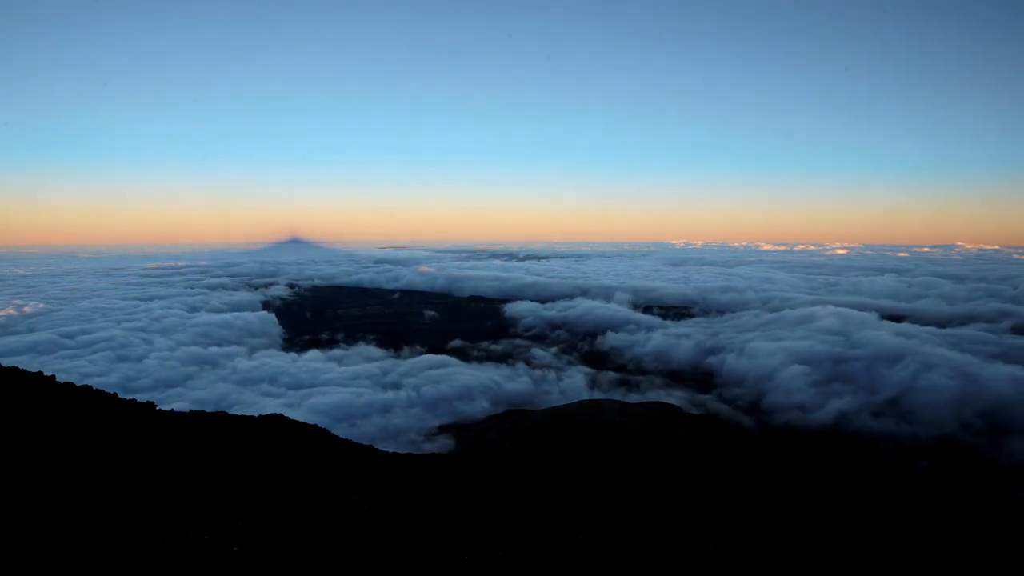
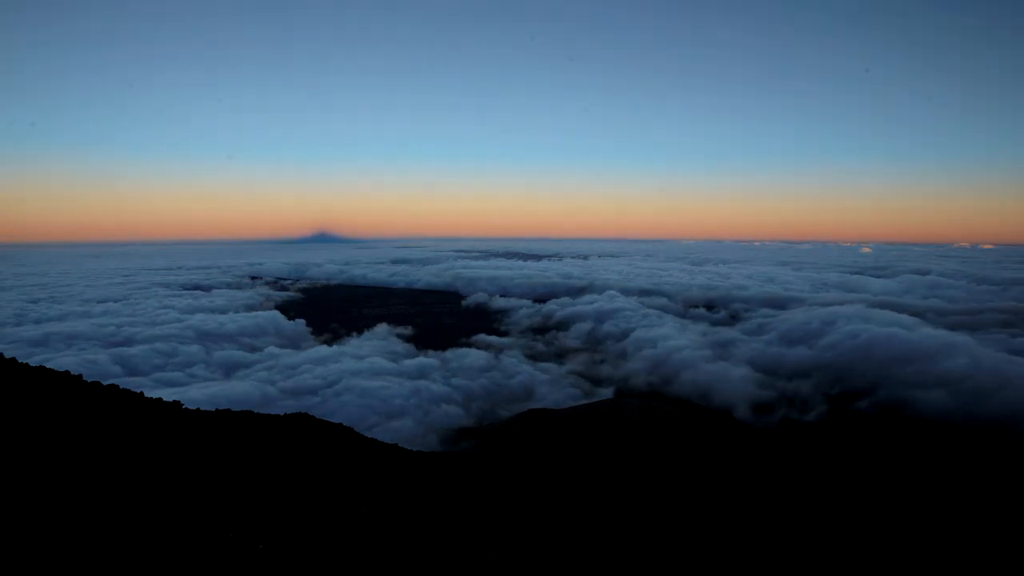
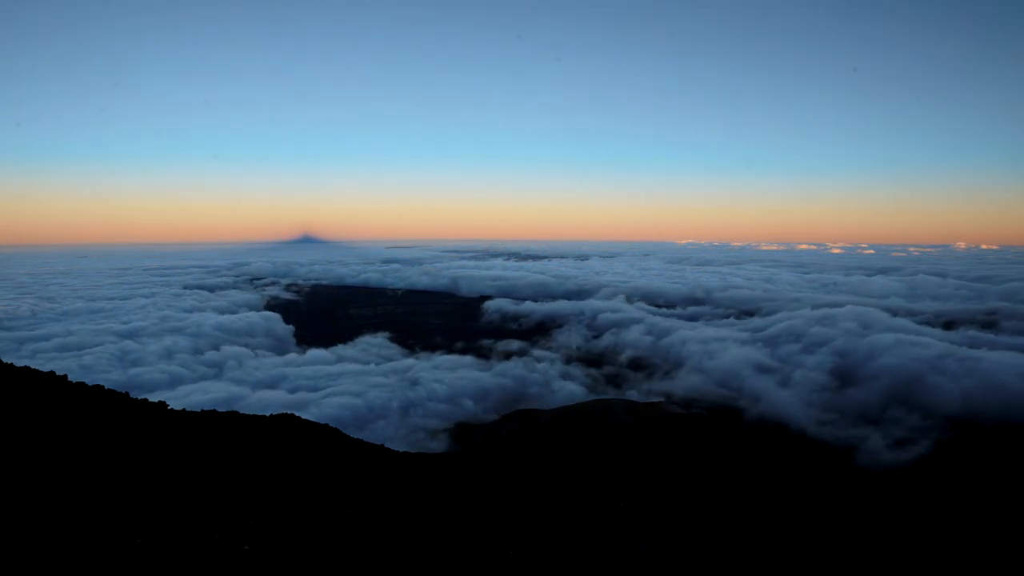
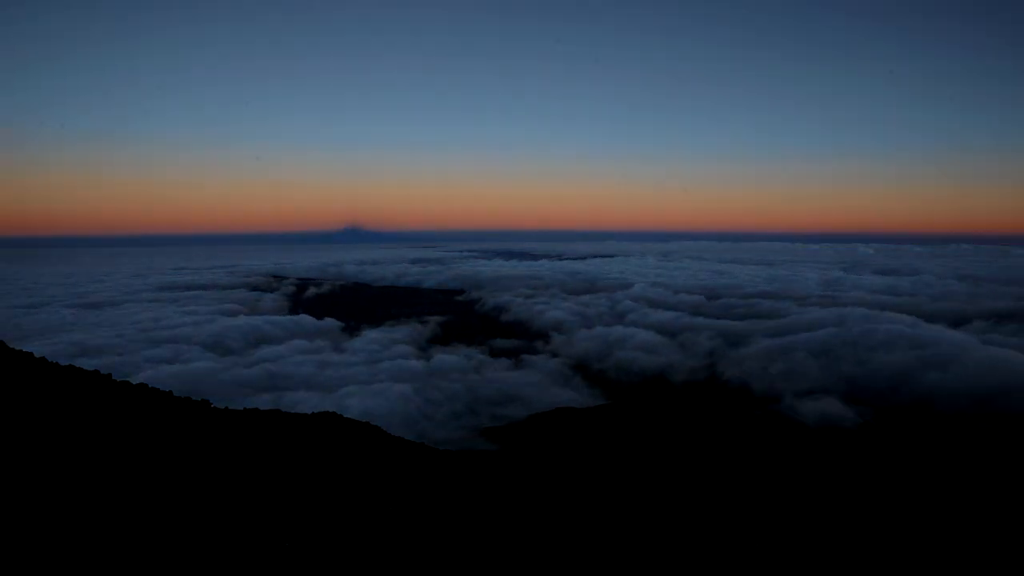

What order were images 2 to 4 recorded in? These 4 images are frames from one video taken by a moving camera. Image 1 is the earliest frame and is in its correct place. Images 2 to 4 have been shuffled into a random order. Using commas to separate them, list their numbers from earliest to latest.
3, 2, 4
